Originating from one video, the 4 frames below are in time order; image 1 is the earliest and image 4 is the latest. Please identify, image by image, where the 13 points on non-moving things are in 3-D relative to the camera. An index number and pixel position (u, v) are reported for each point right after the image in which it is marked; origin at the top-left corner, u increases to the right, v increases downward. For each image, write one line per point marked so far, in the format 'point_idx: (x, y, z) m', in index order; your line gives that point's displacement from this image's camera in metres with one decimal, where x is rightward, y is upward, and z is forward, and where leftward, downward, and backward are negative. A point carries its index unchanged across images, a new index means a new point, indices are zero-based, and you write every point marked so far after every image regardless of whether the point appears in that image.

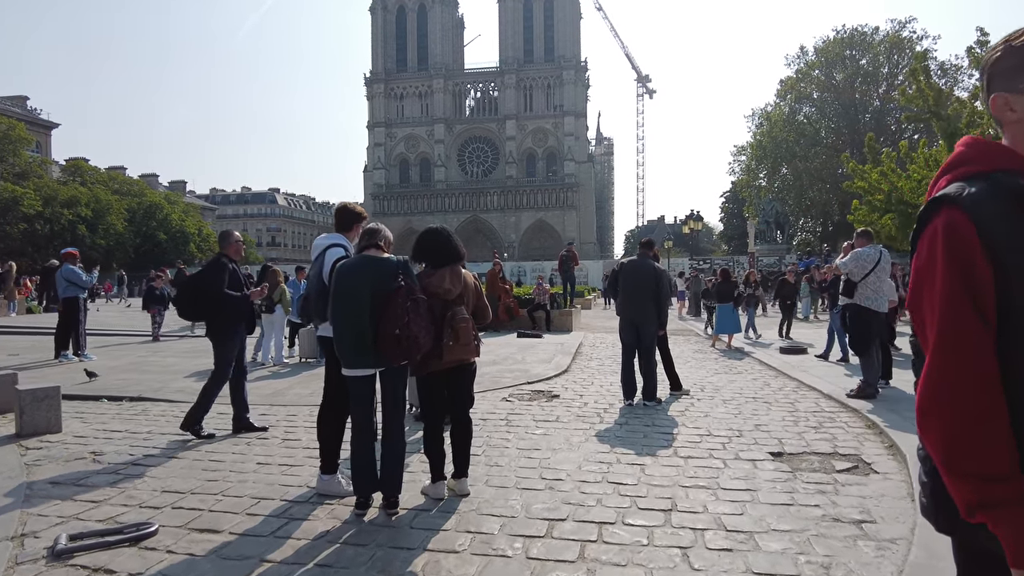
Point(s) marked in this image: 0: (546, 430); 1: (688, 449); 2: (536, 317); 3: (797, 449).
0: (+0.3, -1.4, +6.5) m
1: (+1.6, -1.5, +5.8) m
2: (+0.7, -0.8, +18.5) m
3: (+2.6, -1.5, +5.8) m
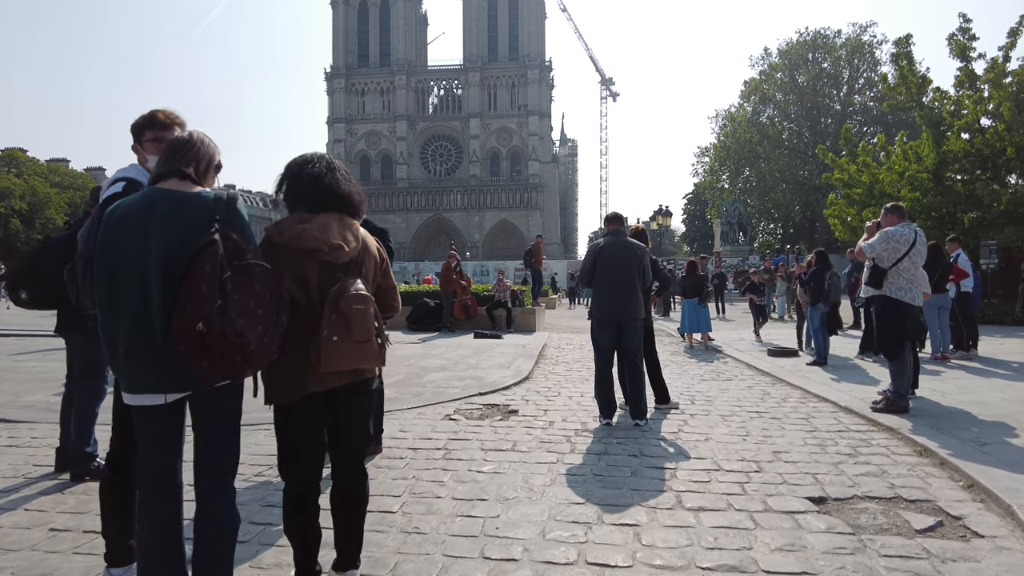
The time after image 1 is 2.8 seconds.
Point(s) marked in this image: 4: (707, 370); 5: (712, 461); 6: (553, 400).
0: (-0.1, -1.3, +4.7) m
1: (+1.2, -1.3, +4.1) m
2: (-0.4, -0.7, +16.8) m
3: (+2.2, -1.3, +4.2) m
4: (+3.1, -1.3, +10.2) m
5: (+1.5, -1.3, +4.9) m
6: (+0.5, -1.3, +7.4) m
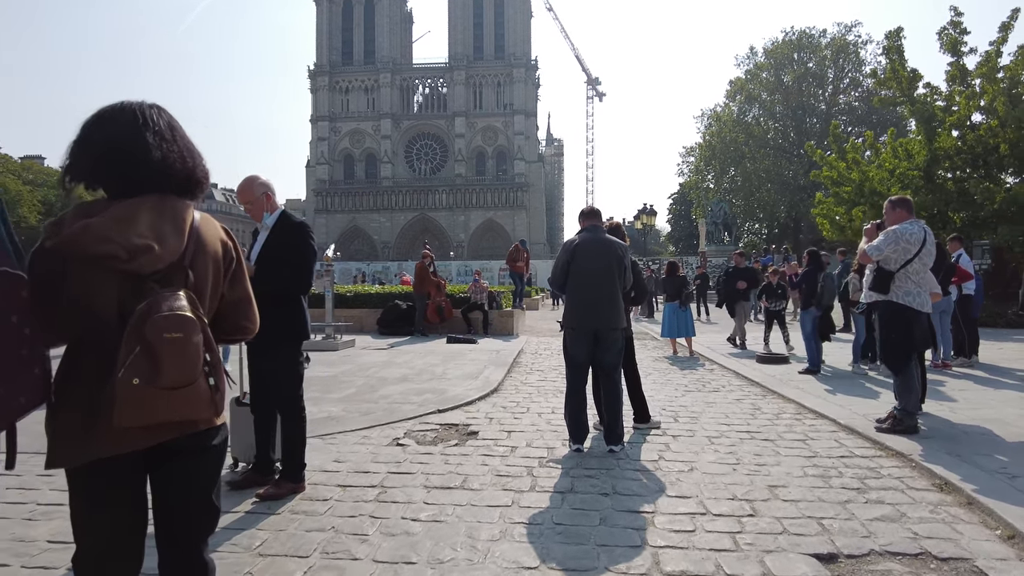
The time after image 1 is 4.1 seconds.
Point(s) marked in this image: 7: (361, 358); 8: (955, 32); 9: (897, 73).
0: (-0.4, -1.4, +3.9) m
1: (+0.8, -1.4, +3.3) m
2: (-1.0, -0.7, +15.9) m
3: (+1.8, -1.4, +3.4) m
4: (+2.6, -1.3, +9.4) m
5: (+1.2, -1.4, +4.1) m
6: (+0.1, -1.3, +6.6) m
7: (-2.6, -1.2, +11.1) m
8: (+13.4, +7.7, +19.5) m
9: (+11.9, +6.6, +20.0) m
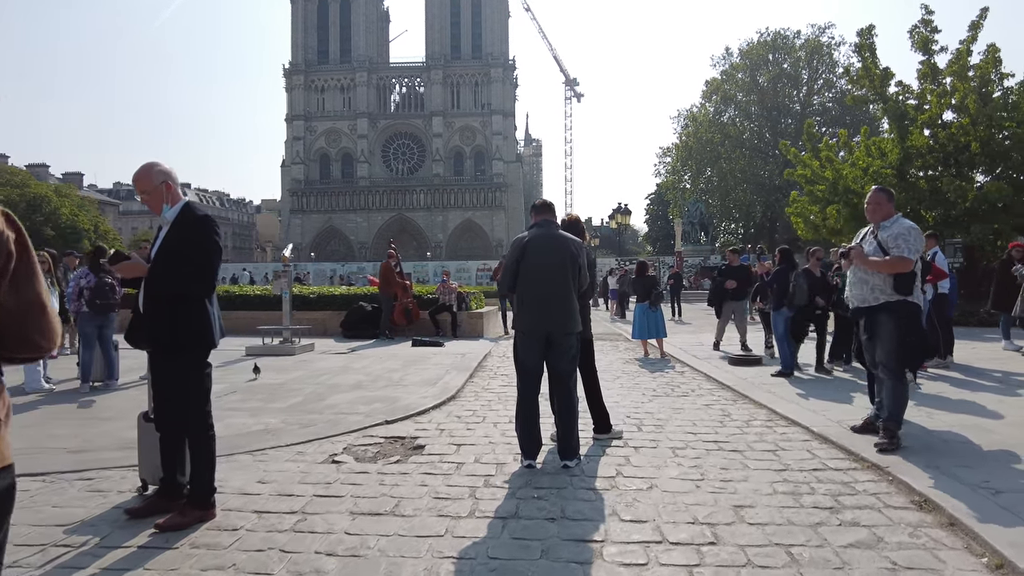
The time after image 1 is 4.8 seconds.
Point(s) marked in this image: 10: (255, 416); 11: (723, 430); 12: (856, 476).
0: (-0.8, -1.4, +3.4) m
1: (+0.5, -1.4, +2.9) m
2: (-1.7, -0.8, +15.4) m
3: (+1.5, -1.4, +3.0) m
4: (+2.1, -1.3, +9.0) m
5: (+0.8, -1.4, +3.7) m
6: (-0.4, -1.3, +6.1) m
7: (-3.2, -1.2, +10.5) m
8: (+12.5, +7.8, +19.4) m
9: (+11.0, +6.7, +19.9) m
10: (-2.6, -1.3, +6.6) m
11: (+2.0, -1.3, +6.1) m
12: (+2.4, -1.3, +4.6) m
